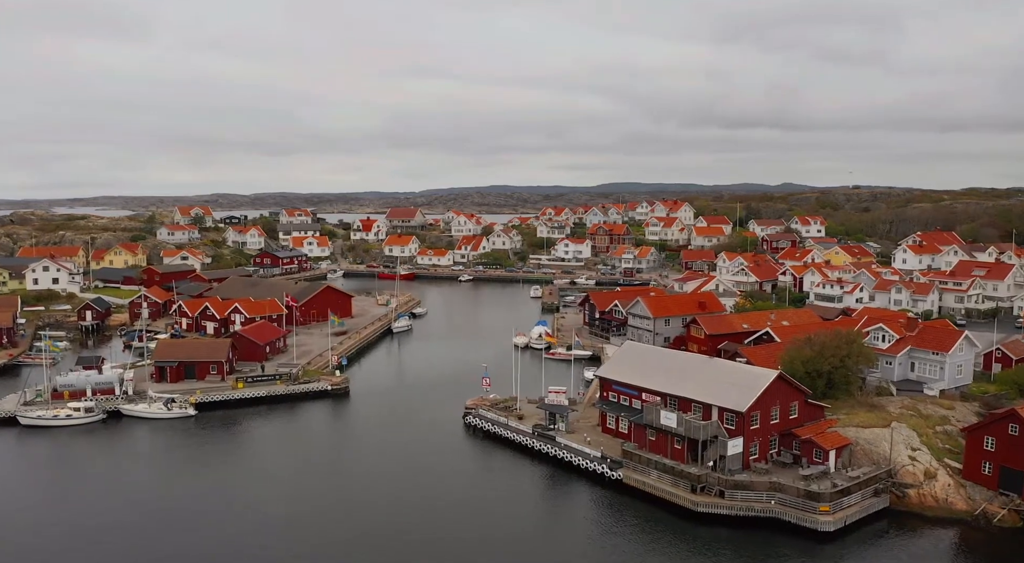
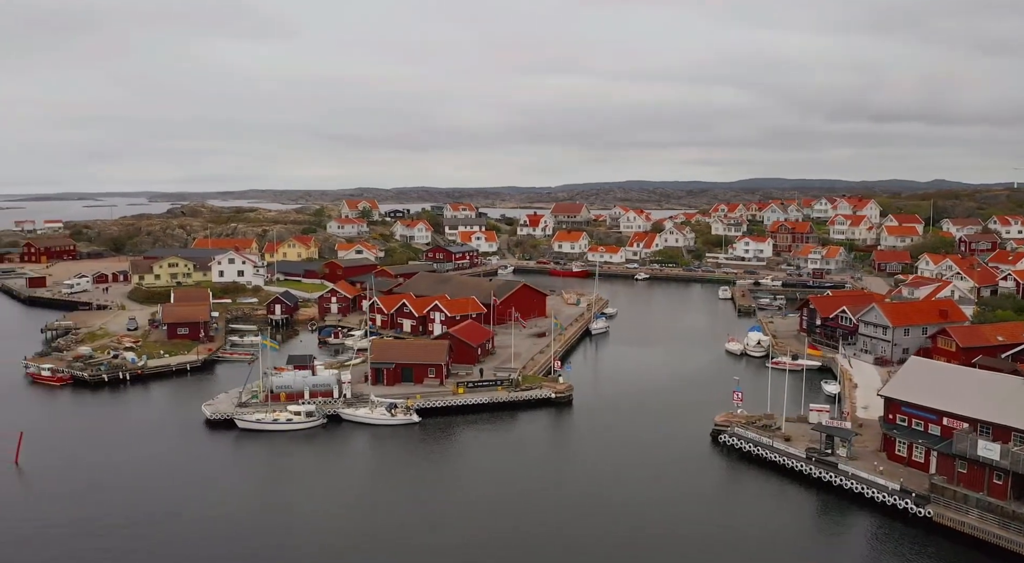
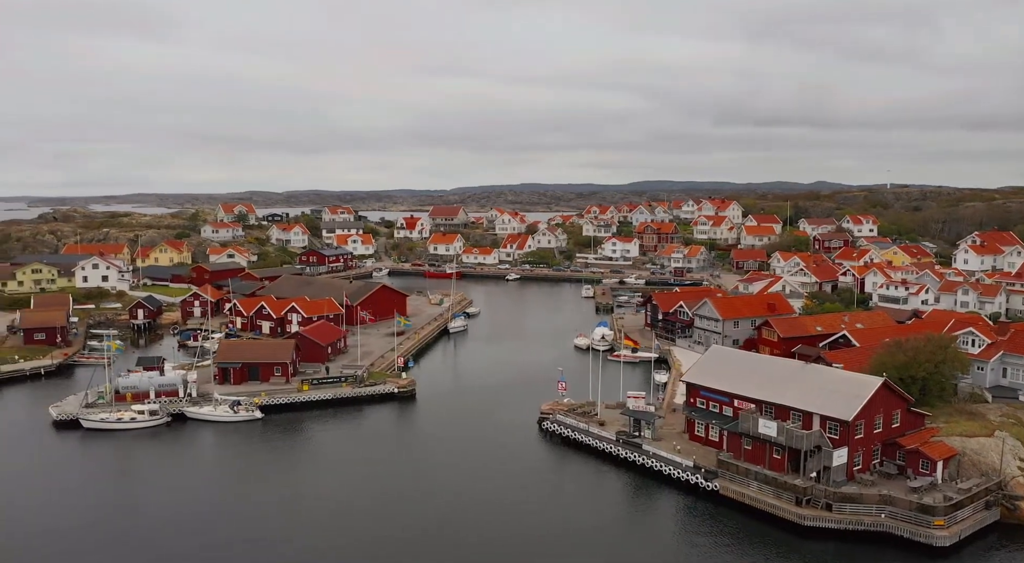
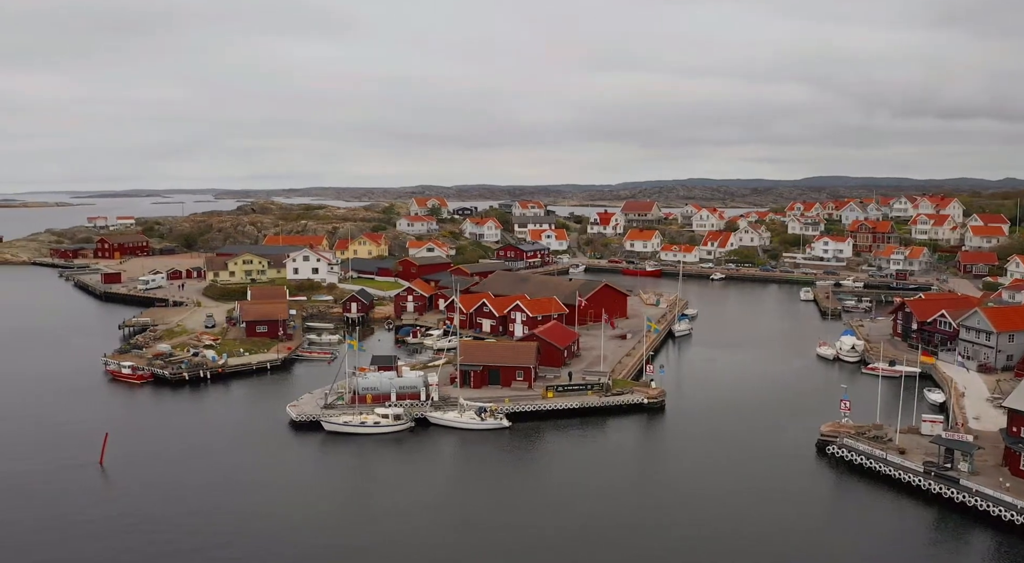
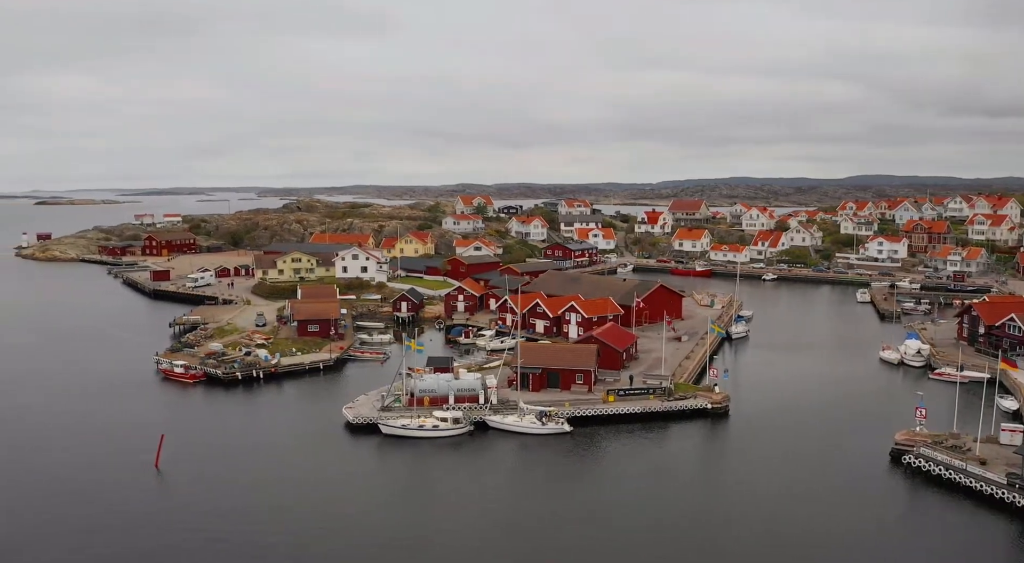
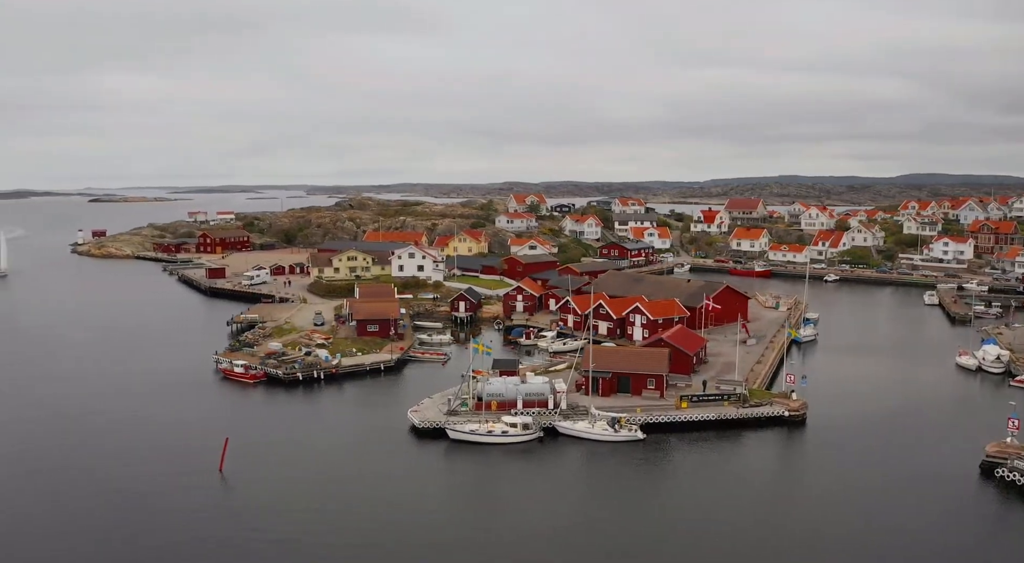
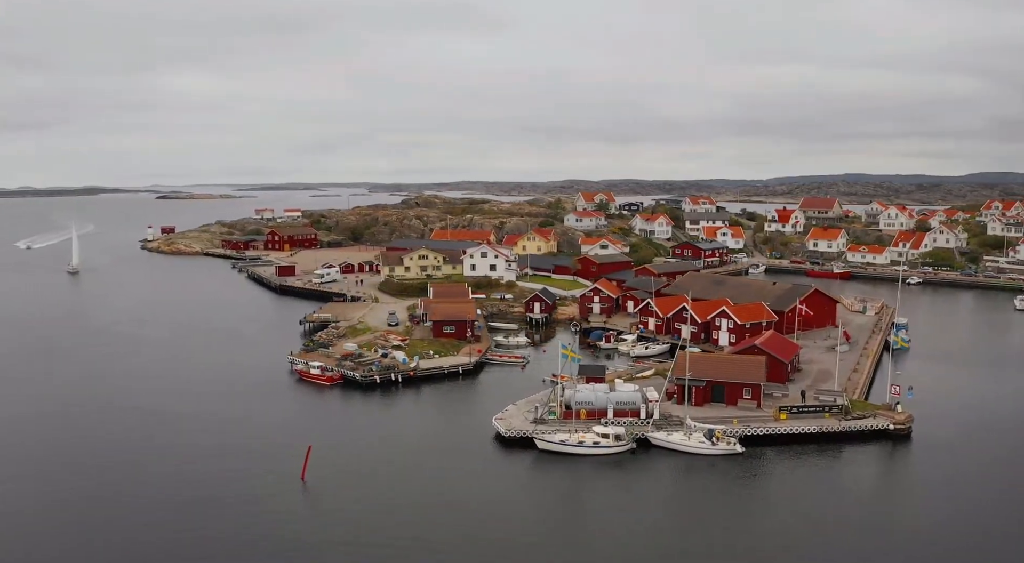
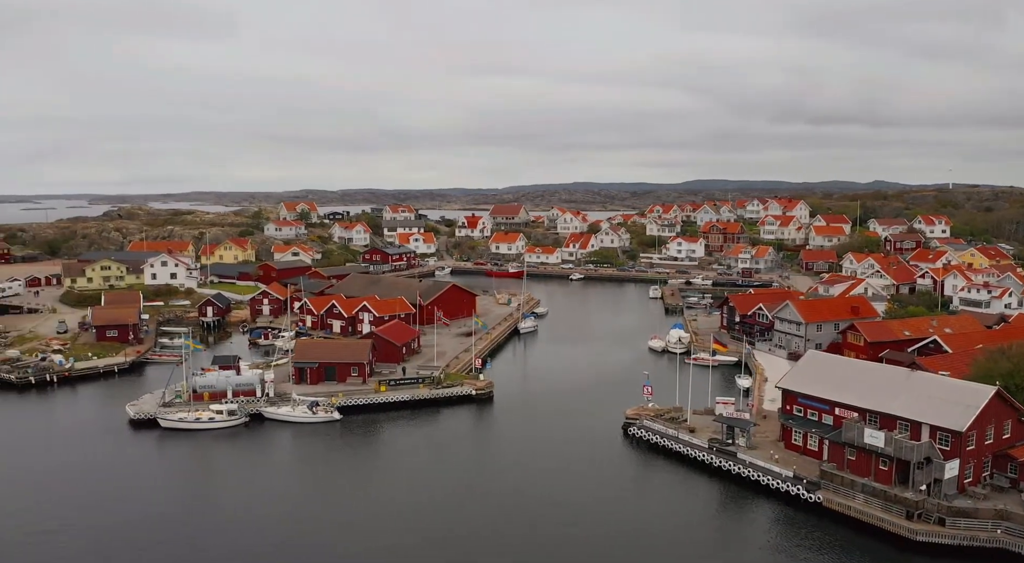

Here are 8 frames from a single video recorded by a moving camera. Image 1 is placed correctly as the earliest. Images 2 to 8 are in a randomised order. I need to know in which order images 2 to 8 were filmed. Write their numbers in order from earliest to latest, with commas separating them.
3, 8, 2, 4, 5, 6, 7
